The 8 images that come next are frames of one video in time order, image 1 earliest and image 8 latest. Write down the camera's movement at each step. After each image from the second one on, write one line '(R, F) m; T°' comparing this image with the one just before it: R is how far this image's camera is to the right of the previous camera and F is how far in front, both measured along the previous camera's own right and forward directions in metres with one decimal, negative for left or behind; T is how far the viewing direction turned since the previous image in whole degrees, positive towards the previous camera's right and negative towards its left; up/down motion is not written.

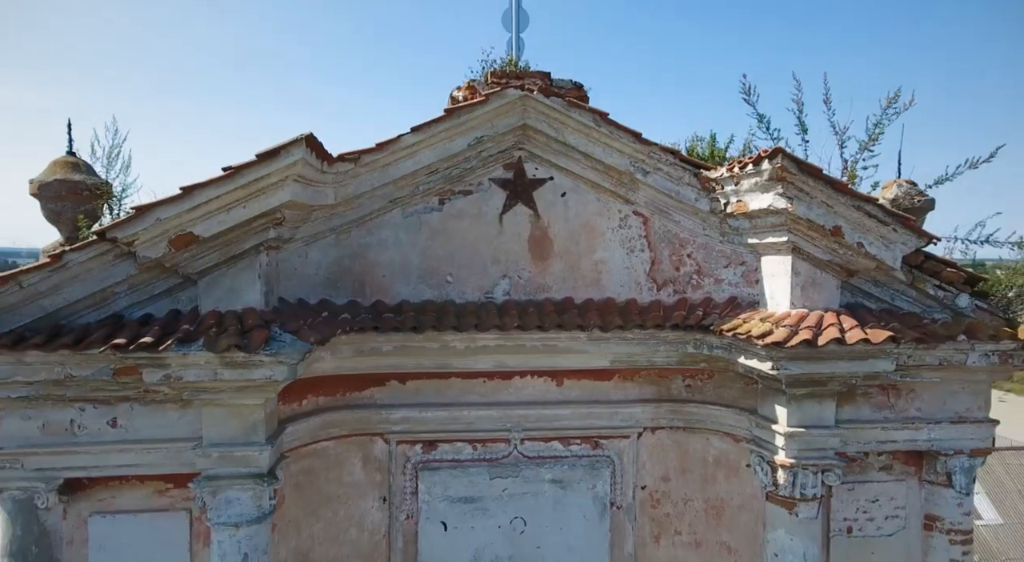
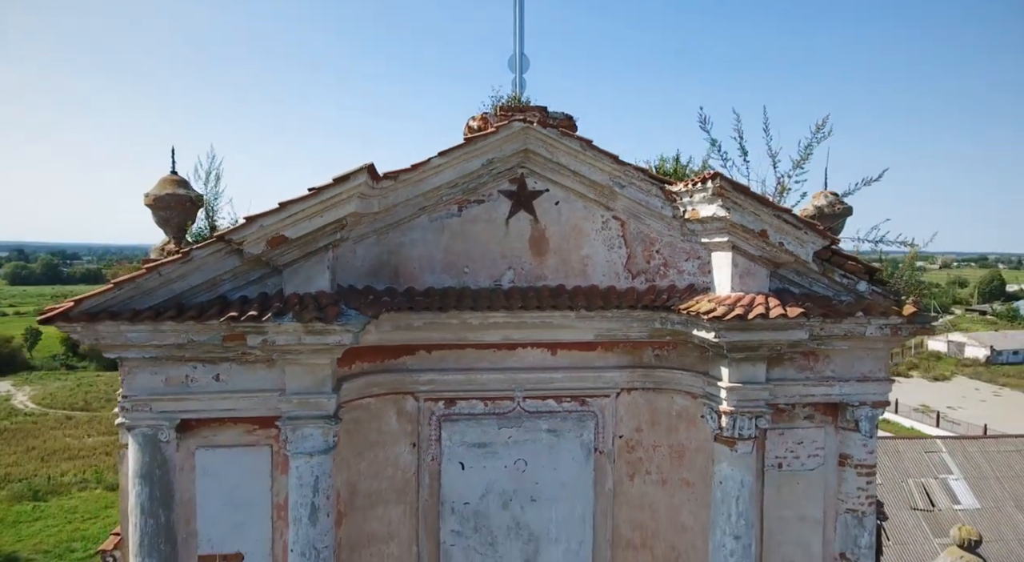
(-0.1, -1.0) m; 0°
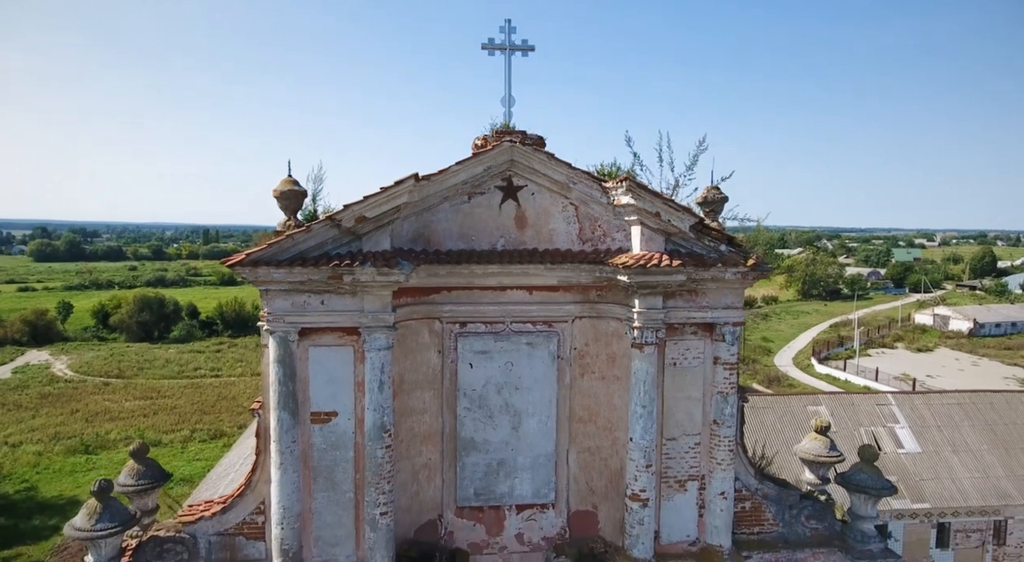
(+0.1, -2.6) m; 0°
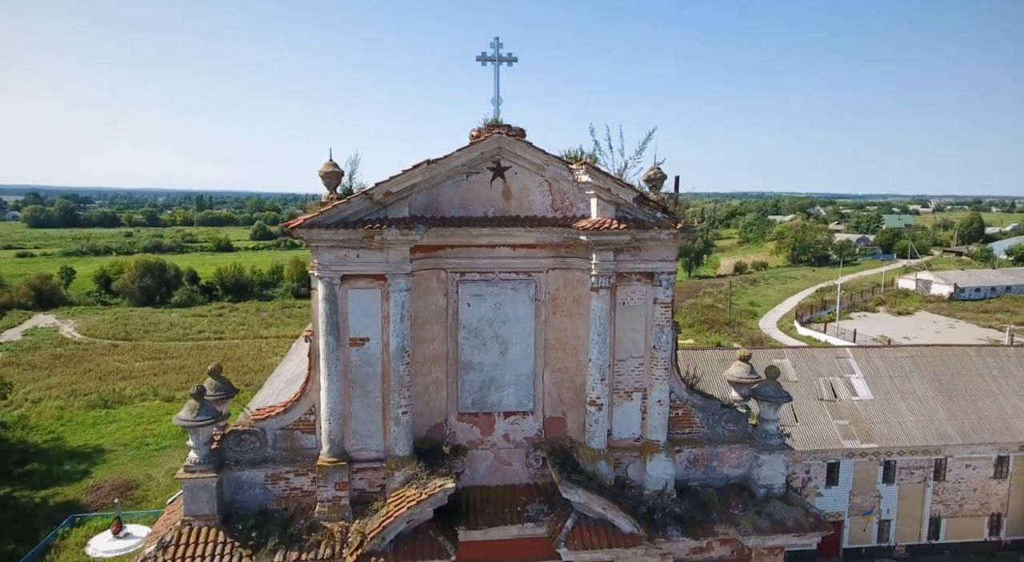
(+0.1, -2.3) m; 0°
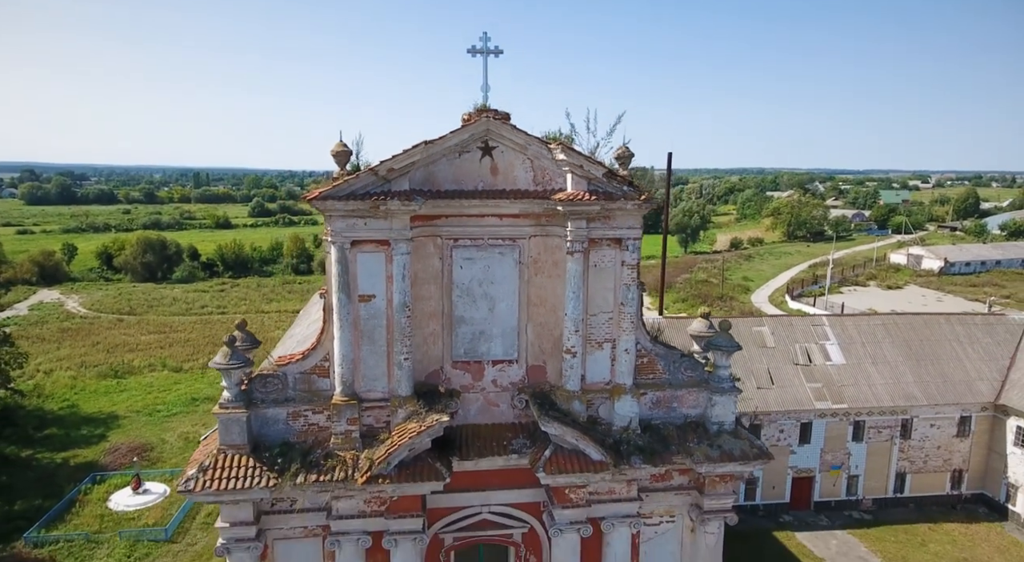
(+0.2, -1.5) m; 0°
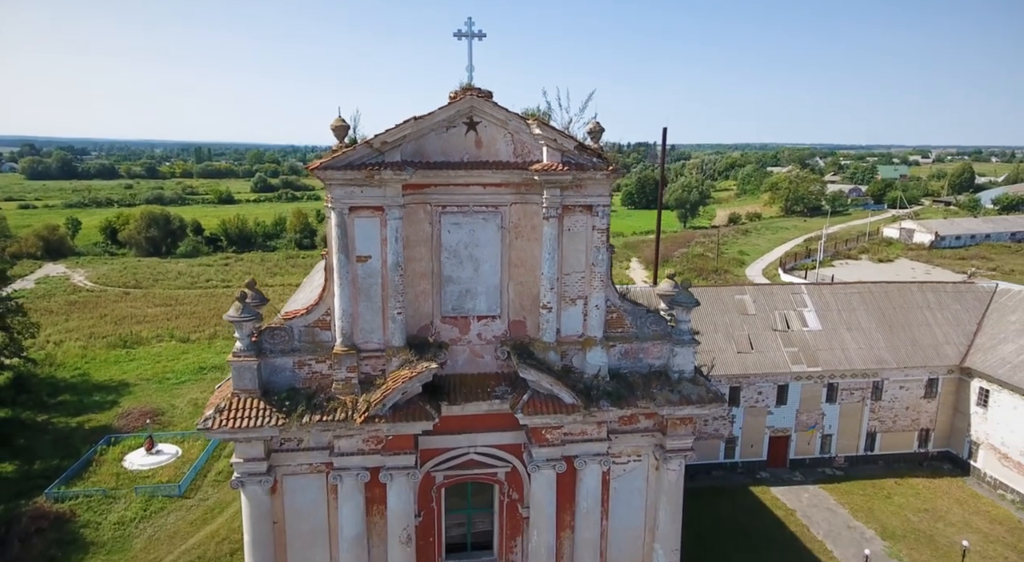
(+0.3, -1.3) m; 0°
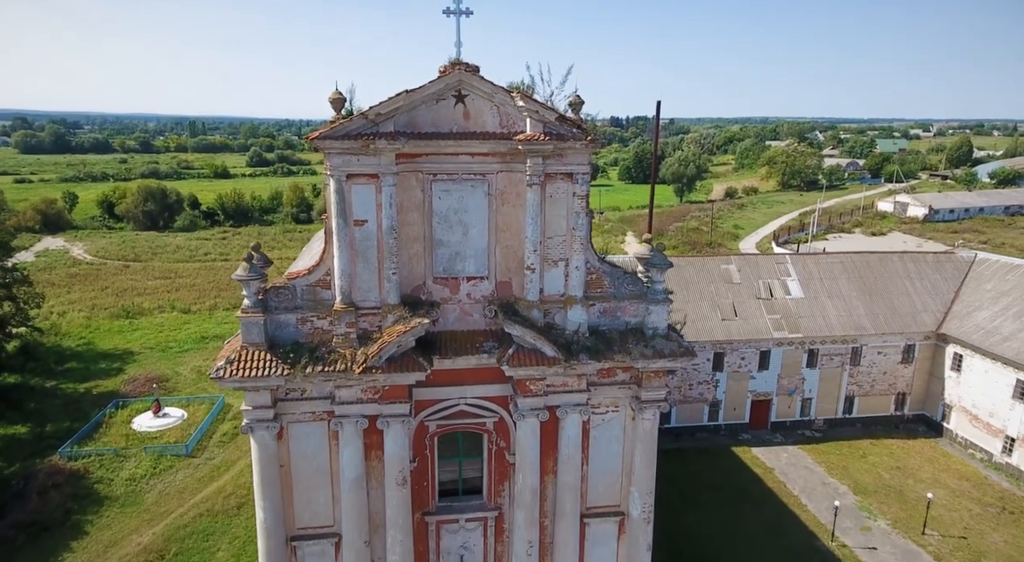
(+0.2, -1.0) m; 0°
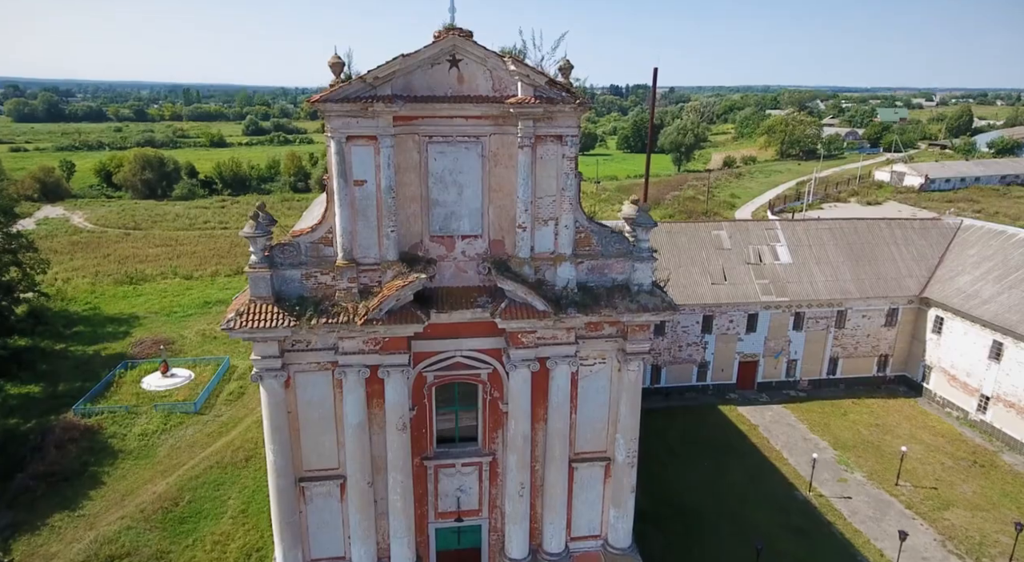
(+0.1, -0.8) m; 0°
